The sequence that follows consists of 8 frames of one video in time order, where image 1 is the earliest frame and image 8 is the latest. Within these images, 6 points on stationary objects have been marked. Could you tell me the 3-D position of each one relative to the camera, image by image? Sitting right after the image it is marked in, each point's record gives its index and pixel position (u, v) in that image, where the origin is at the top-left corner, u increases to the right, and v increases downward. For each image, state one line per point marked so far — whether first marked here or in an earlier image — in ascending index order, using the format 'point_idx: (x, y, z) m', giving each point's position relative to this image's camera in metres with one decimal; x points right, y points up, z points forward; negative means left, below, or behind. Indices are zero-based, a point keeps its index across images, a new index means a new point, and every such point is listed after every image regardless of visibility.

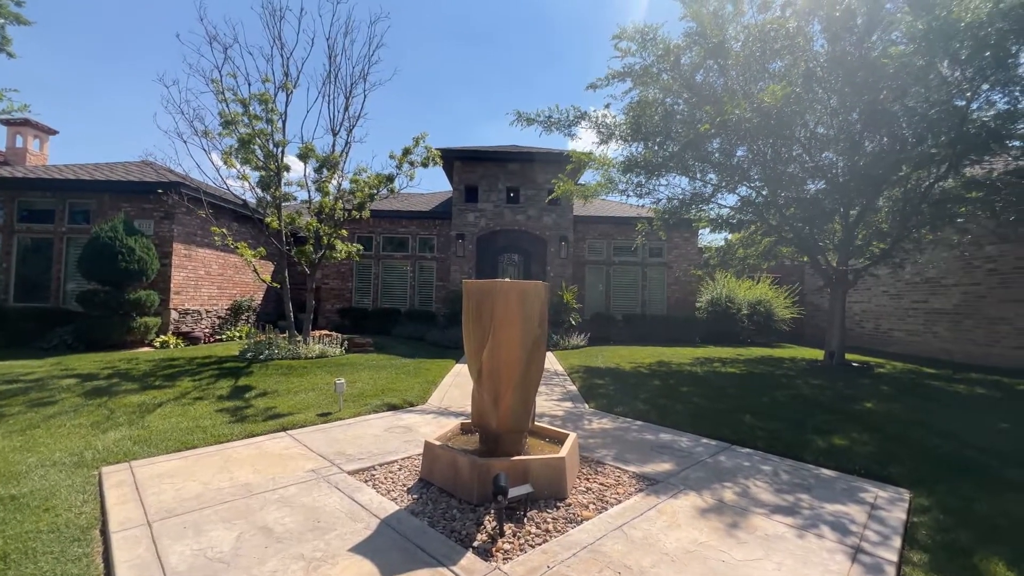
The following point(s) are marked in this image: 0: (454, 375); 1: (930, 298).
0: (-1.0, -1.5, +7.9) m
1: (+10.0, -0.3, +11.0) m
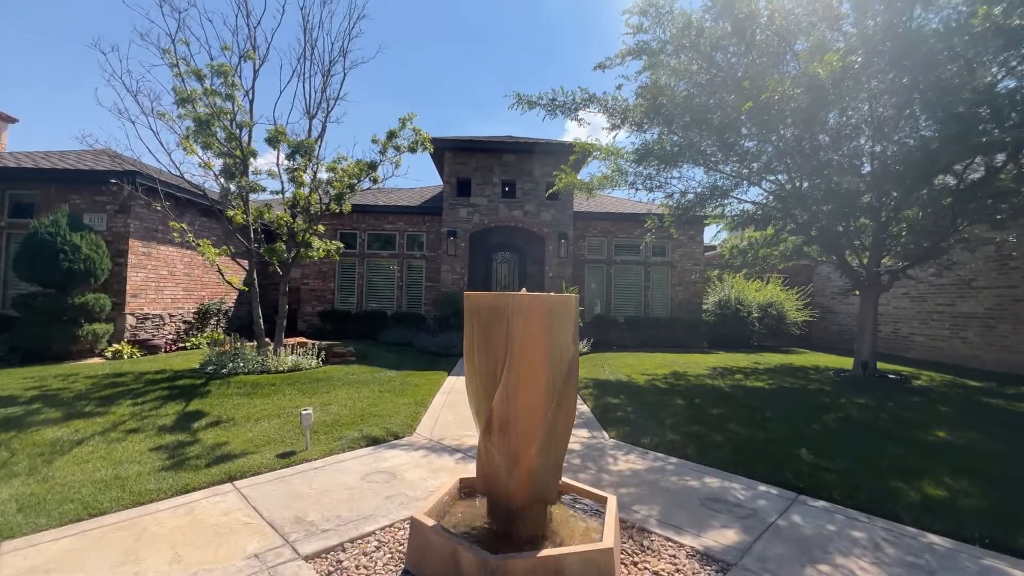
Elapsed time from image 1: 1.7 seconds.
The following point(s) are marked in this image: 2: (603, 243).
0: (-1.0, -1.6, +6.9) m
1: (+10.0, -0.3, +10.2) m
2: (+2.8, +1.4, +14.3) m
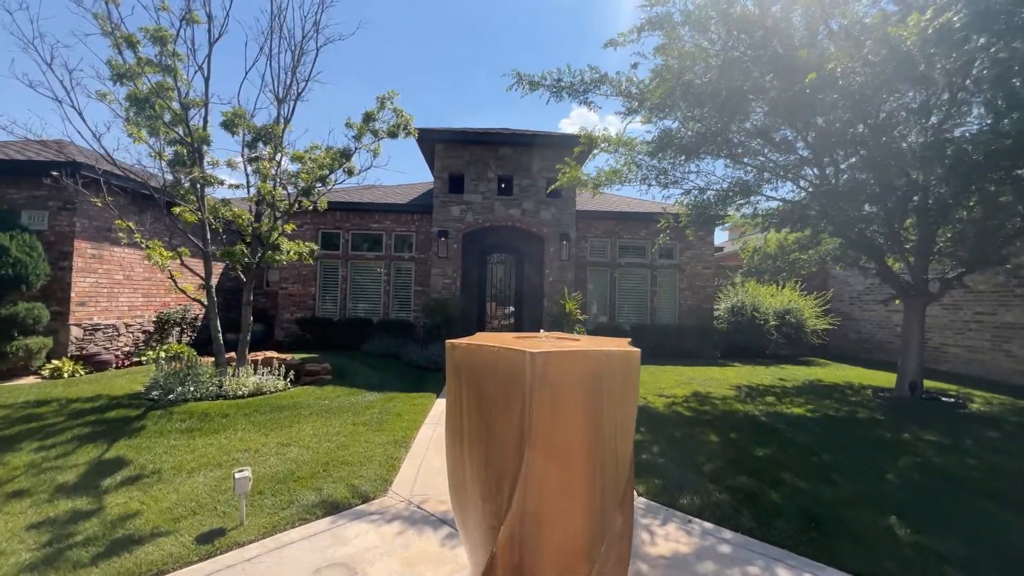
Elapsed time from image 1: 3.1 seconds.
0: (-1.0, -1.7, +5.8) m
1: (+9.9, -0.5, +9.3) m
2: (+2.7, +1.3, +13.2) m
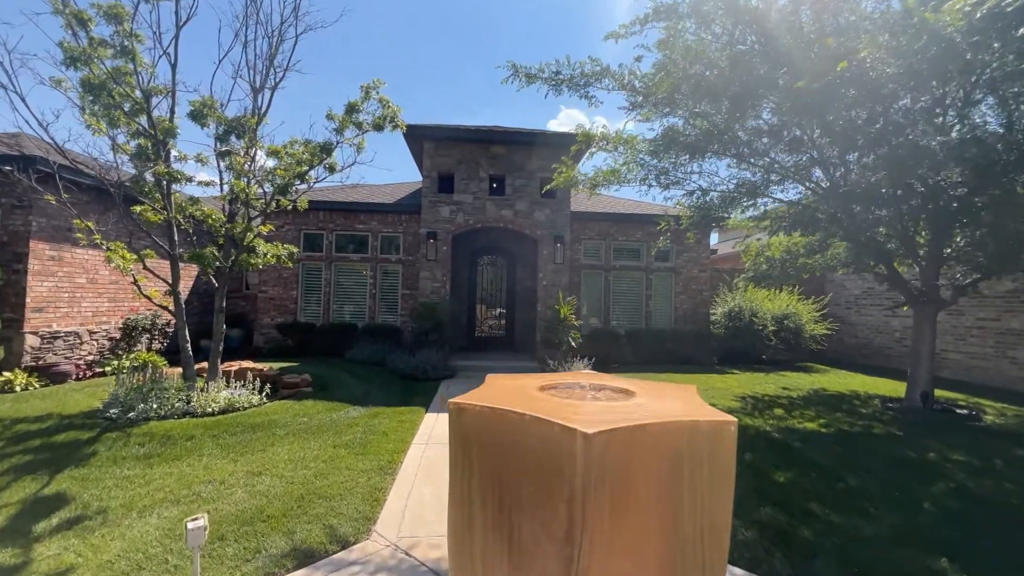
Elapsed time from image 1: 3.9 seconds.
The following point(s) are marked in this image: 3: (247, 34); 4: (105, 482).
0: (-1.0, -1.8, +5.3) m
1: (+9.8, -0.6, +9.1) m
2: (+2.5, +1.2, +12.9) m
3: (-4.0, +3.8, +6.9) m
4: (-3.5, -1.7, +4.0) m
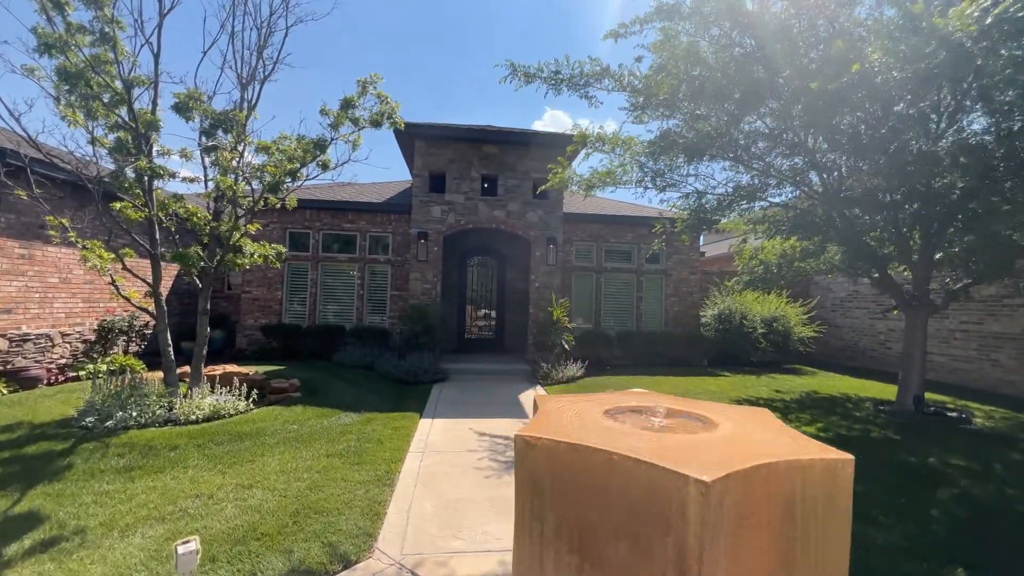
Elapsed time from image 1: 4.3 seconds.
0: (-1.0, -1.8, +5.1) m
1: (+9.7, -0.7, +9.3) m
2: (+2.3, +1.1, +12.8) m
3: (-4.0, +3.8, +6.6) m
4: (-3.5, -1.7, +3.7) m
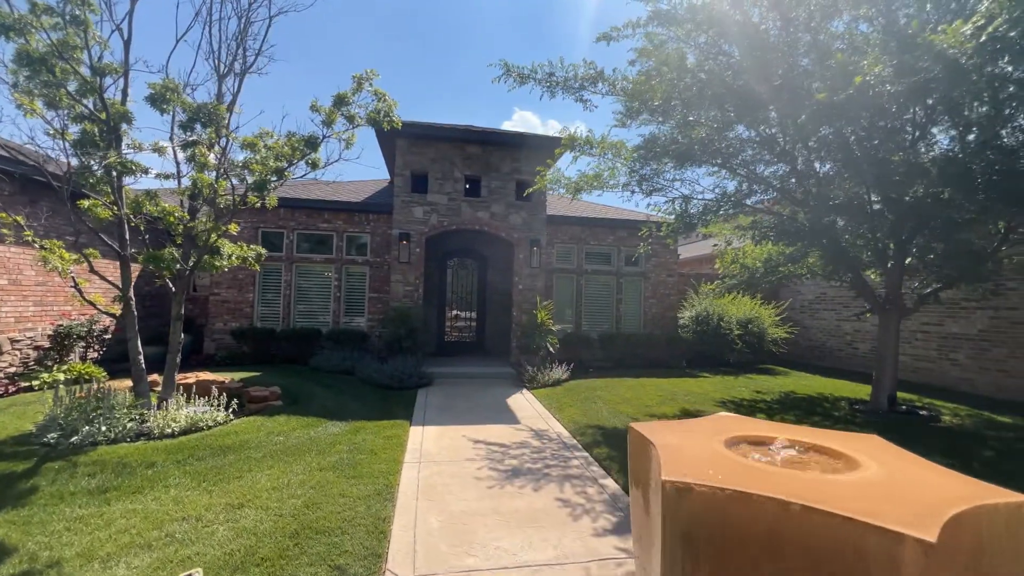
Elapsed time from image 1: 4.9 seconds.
0: (-1.0, -1.9, +5.0) m
1: (+9.4, -0.7, +9.8) m
2: (+1.7, +1.0, +12.8) m
3: (-4.1, +3.8, +6.3) m
4: (-3.4, -1.8, +3.4) m
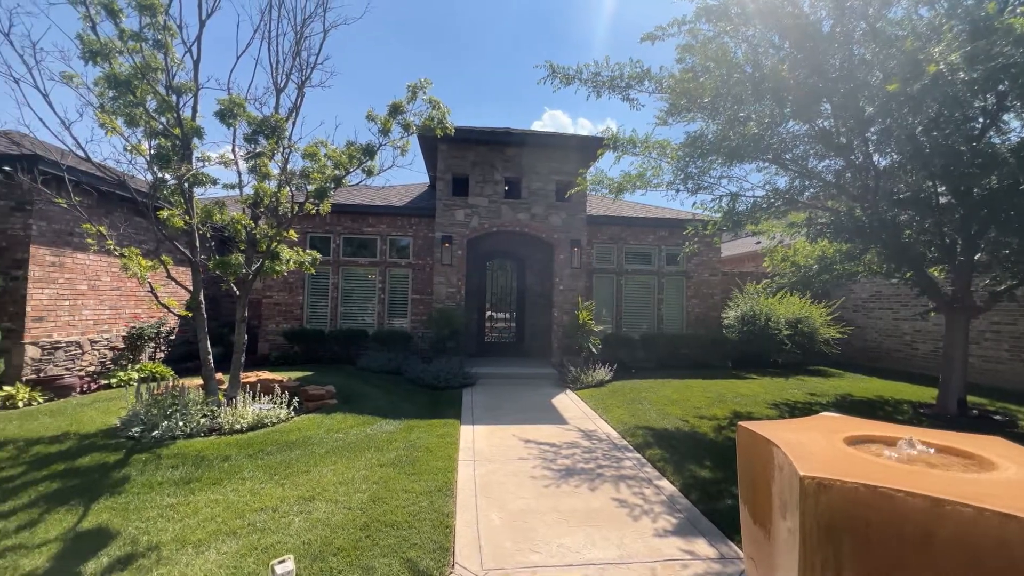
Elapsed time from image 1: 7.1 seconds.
0: (-0.5, -1.9, +5.1) m
1: (+10.2, -0.7, +9.2) m
2: (+2.8, +1.0, +12.7) m
3: (-3.5, +3.7, +6.6) m
4: (-2.9, -1.8, +3.7) m
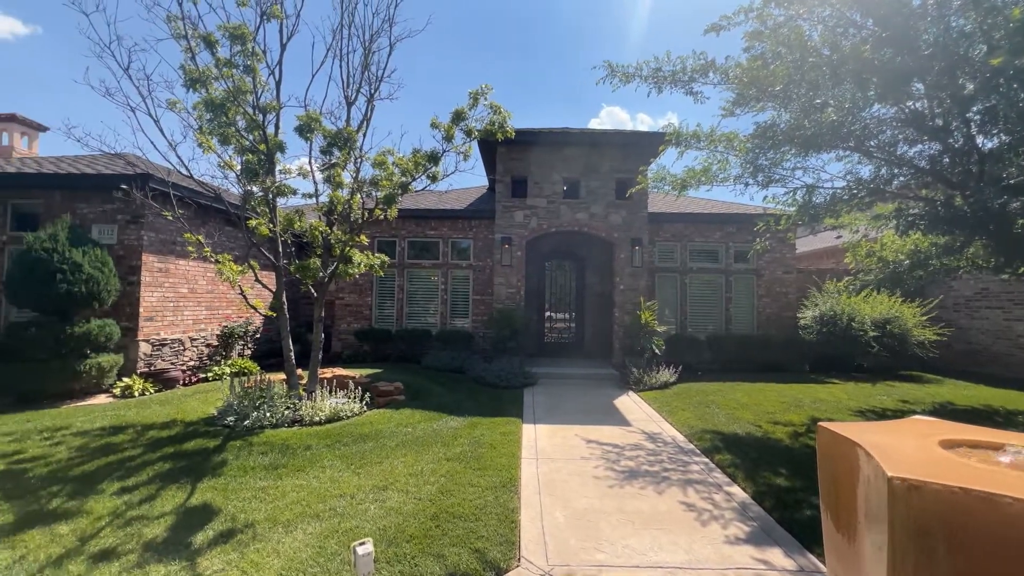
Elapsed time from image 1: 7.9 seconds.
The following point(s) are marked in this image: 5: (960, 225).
0: (+0.2, -1.9, +5.1) m
1: (+11.4, -0.6, +7.9) m
2: (+4.4, +1.1, +12.3) m
3: (-2.6, +3.7, +7.0) m
4: (-2.4, -1.8, +4.0) m
5: (+5.7, +0.8, +5.8) m
